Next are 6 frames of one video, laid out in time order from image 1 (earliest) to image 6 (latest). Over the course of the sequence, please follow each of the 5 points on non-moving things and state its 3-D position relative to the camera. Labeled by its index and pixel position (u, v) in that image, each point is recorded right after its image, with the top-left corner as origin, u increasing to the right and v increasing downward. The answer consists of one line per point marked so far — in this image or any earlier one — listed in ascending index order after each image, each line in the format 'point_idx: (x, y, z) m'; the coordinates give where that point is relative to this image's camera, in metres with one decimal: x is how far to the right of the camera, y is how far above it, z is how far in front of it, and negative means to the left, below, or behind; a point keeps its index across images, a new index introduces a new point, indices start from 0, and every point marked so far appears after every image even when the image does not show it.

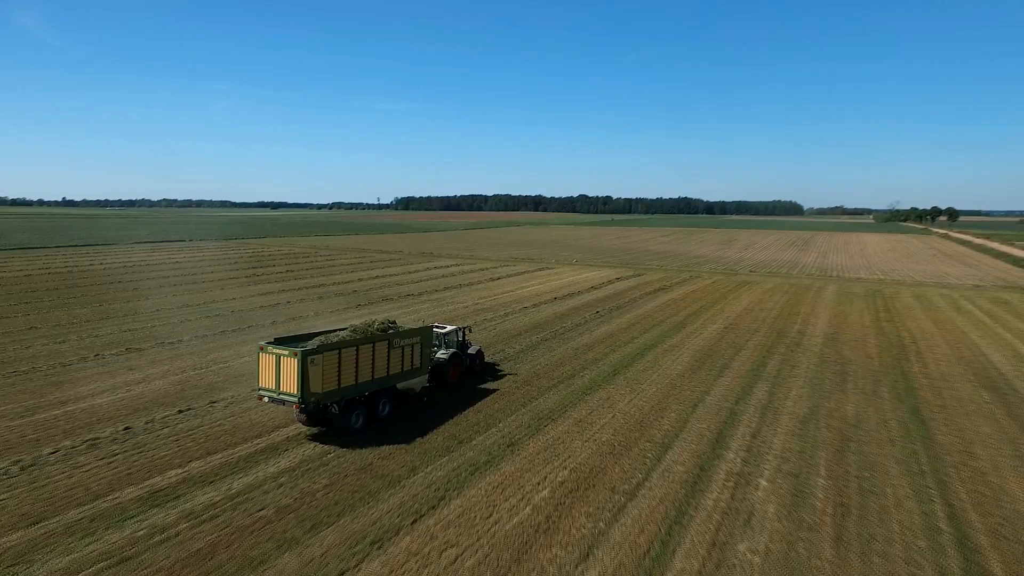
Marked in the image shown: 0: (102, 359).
0: (-11.9, -2.1, +18.1) m
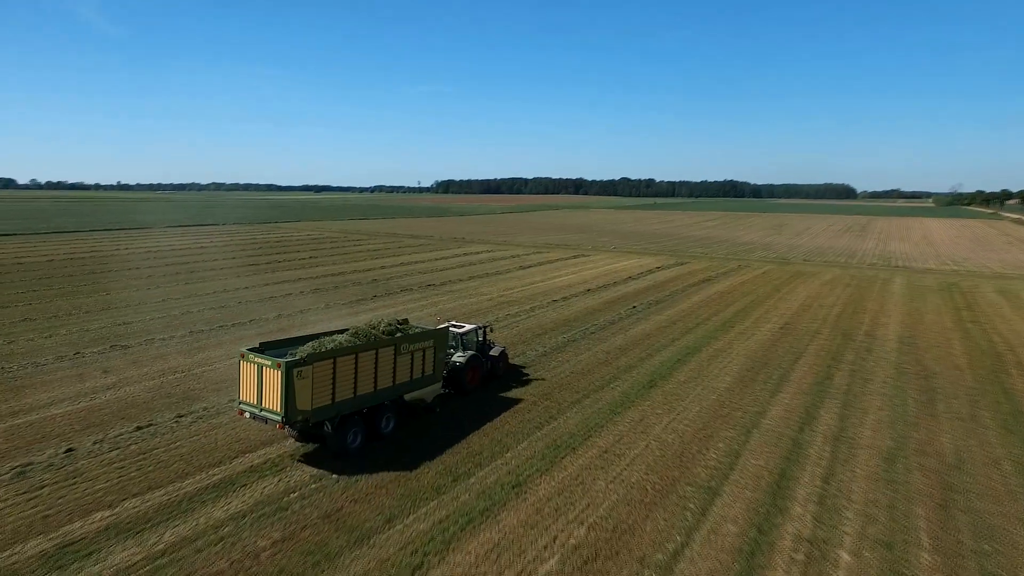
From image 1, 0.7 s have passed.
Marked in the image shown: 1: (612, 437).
0: (-11.4, -1.9, +16.5) m
1: (+1.9, -2.8, +11.9) m
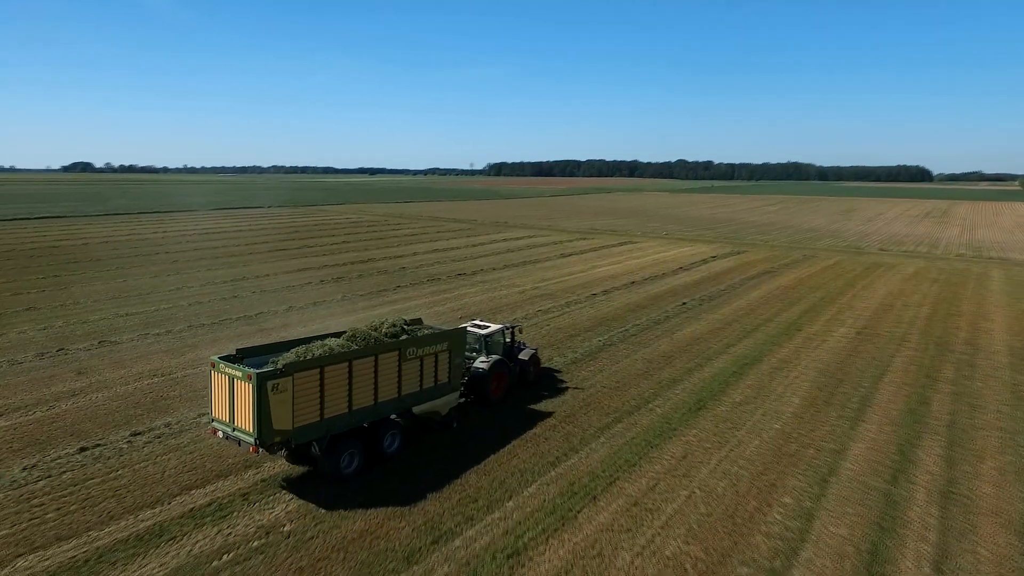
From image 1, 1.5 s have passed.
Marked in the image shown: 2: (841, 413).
0: (-10.9, -1.7, +15.1) m
1: (+2.0, -2.9, +9.4) m
2: (+6.4, -2.4, +12.1) m
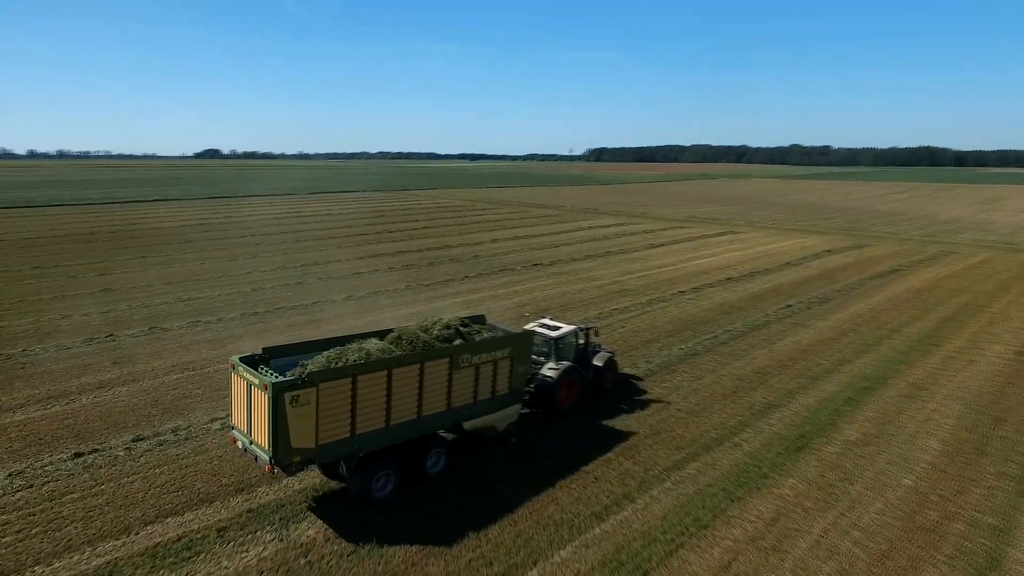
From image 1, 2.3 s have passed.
0: (-9.5, -1.3, +14.6) m
1: (+2.3, -3.0, +7.0) m
2: (+7.1, -2.6, +9.1) m
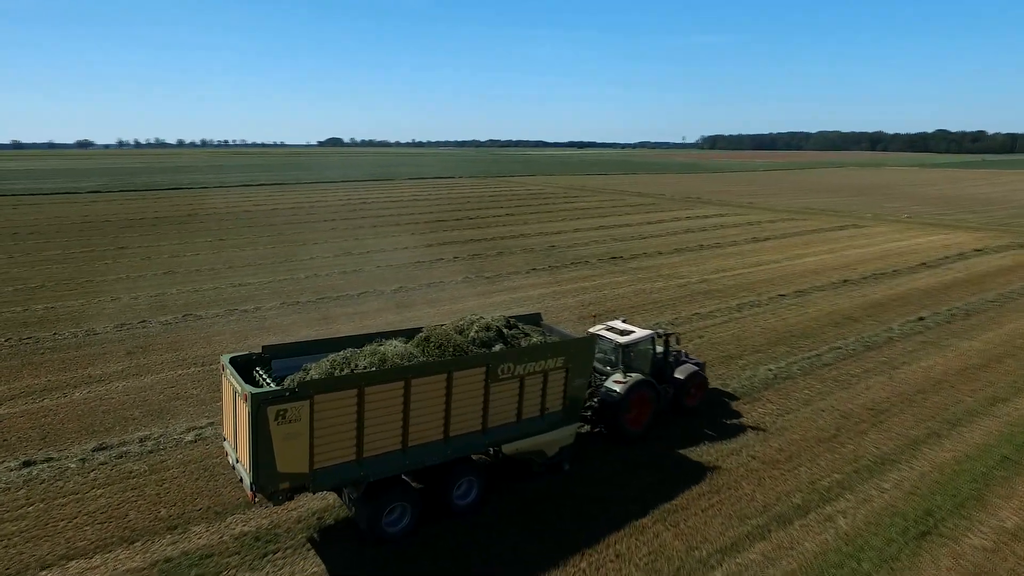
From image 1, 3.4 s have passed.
0: (-8.4, -0.9, +13.9) m
1: (+1.9, -3.2, +4.5) m
2: (+6.9, -2.9, +5.7) m
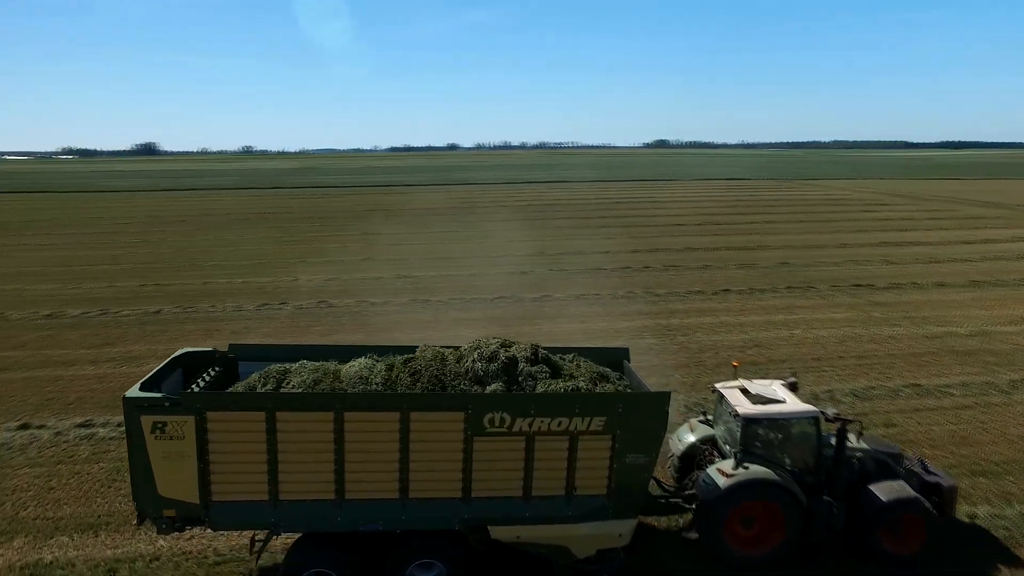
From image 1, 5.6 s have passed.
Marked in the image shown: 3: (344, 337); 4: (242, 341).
0: (-5.7, -0.5, +14.7) m
1: (-1.4, -3.5, +1.5) m
2: (+3.6, -3.7, +0.2) m
3: (-3.4, -1.0, +12.5) m
4: (-5.4, -1.0, +12.5) m
